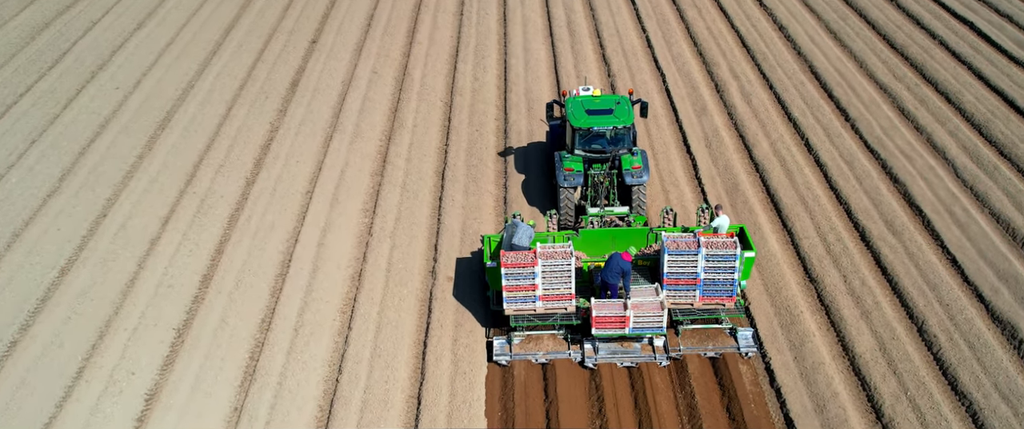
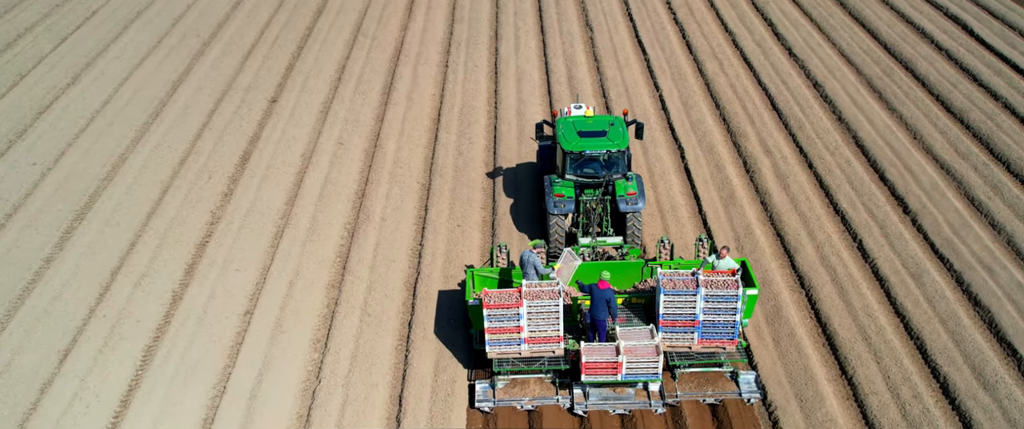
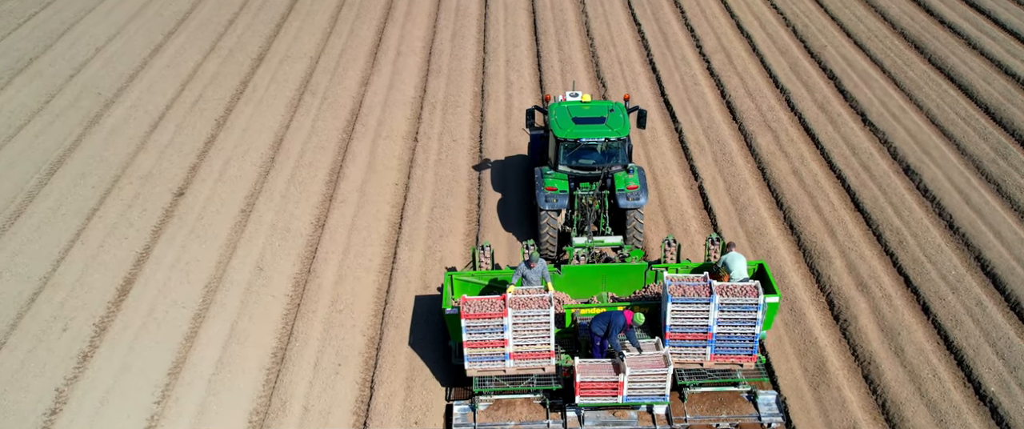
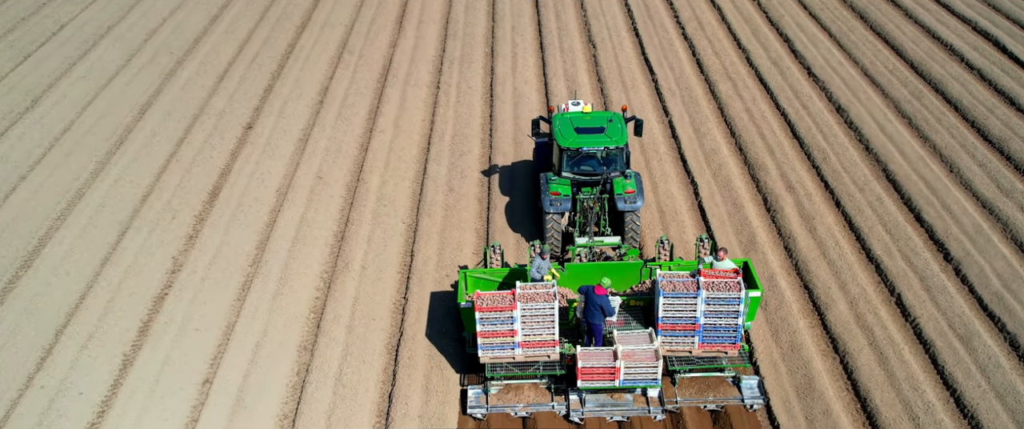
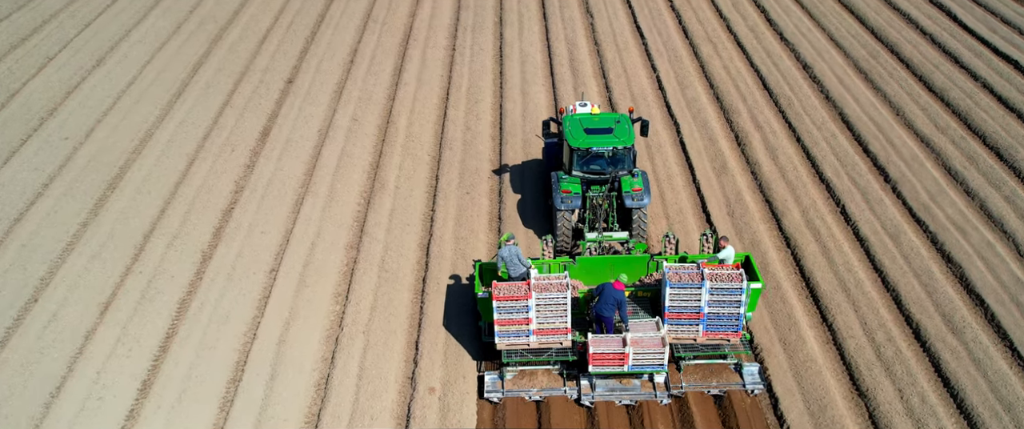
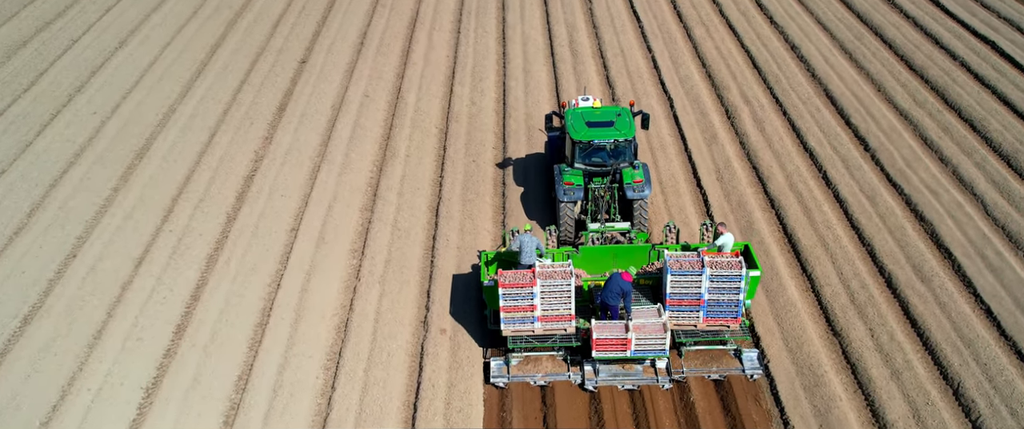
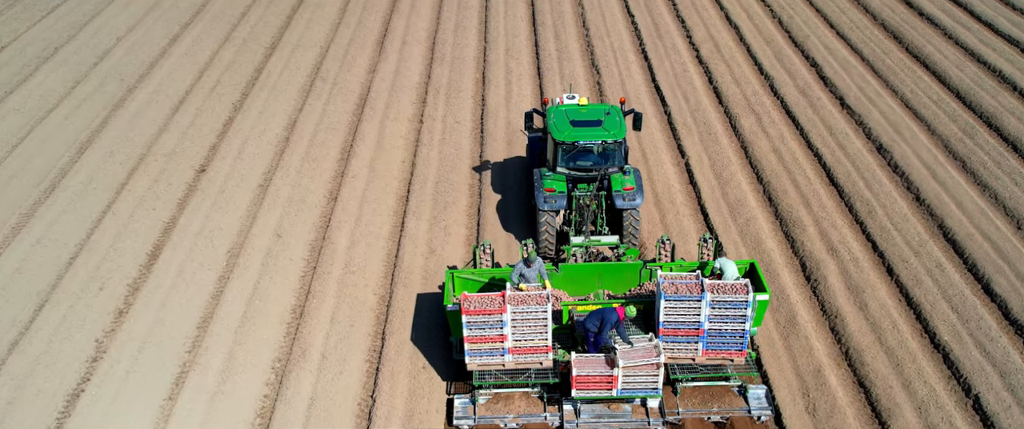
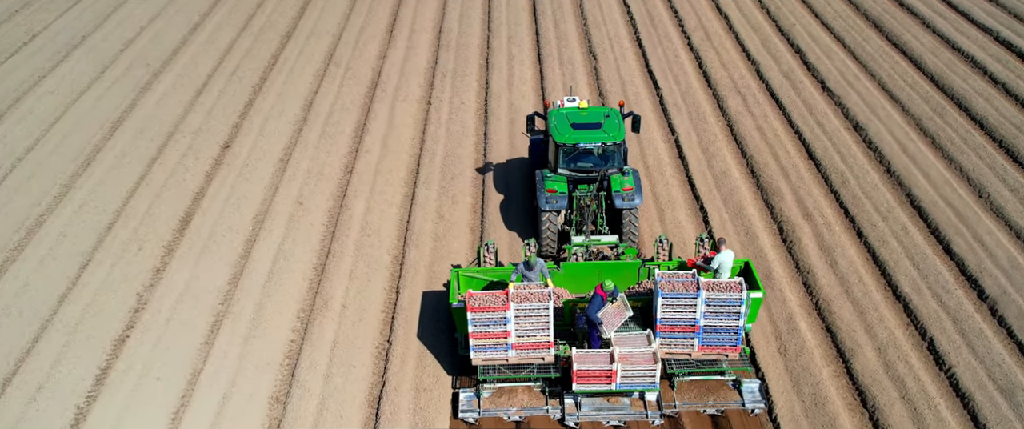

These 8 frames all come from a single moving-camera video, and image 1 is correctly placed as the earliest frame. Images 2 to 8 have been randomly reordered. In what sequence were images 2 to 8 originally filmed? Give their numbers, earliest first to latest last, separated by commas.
6, 5, 2, 4, 8, 7, 3
